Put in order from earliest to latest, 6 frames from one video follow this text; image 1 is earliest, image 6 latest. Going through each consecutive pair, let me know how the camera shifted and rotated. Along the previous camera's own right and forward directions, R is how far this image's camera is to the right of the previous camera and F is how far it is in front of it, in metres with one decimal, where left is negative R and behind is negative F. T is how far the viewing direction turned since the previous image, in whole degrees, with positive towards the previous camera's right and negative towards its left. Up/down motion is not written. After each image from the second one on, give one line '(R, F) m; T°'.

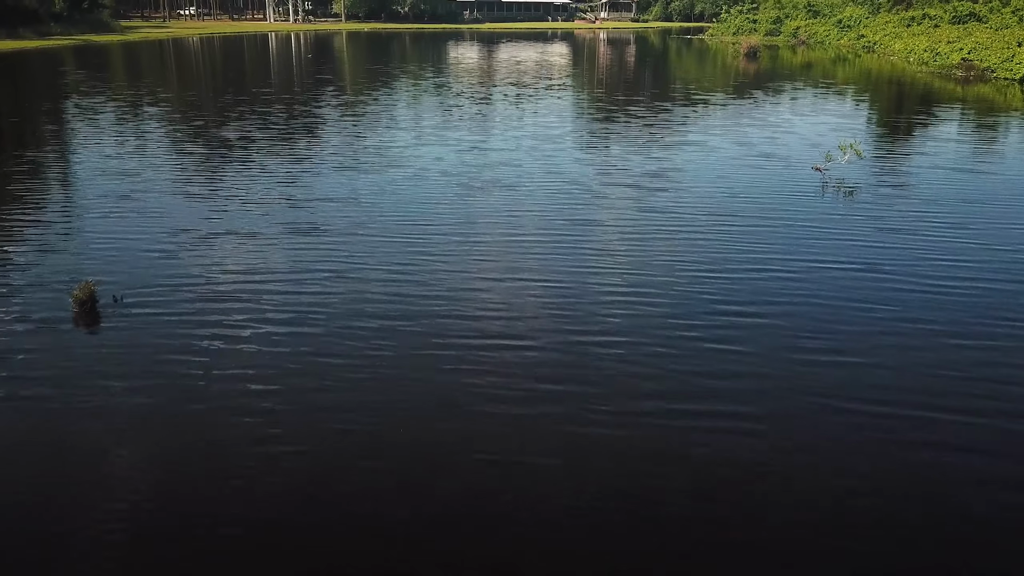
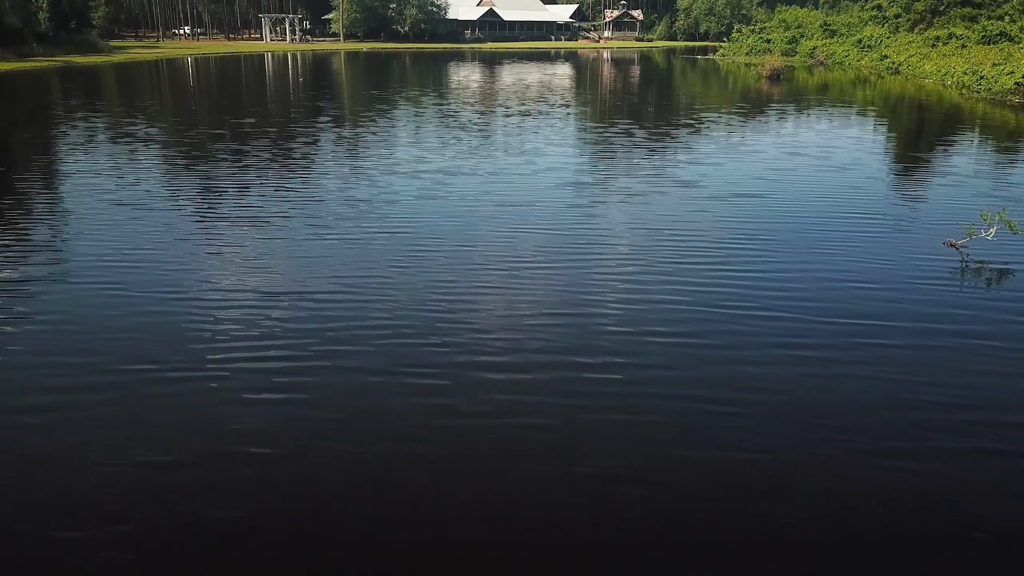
(-0.2, +1.4) m; 0°
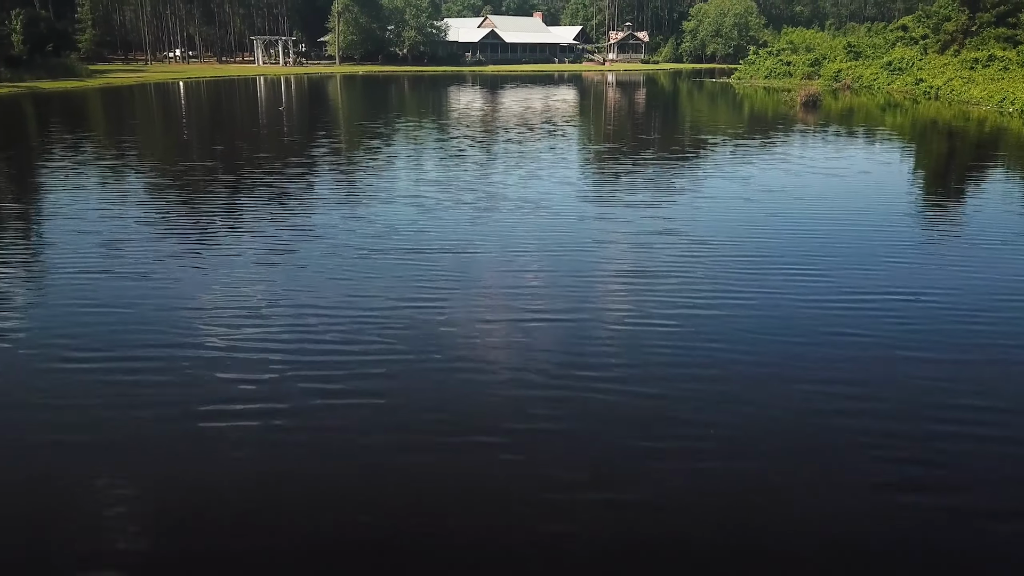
(-0.2, +2.0) m; 0°
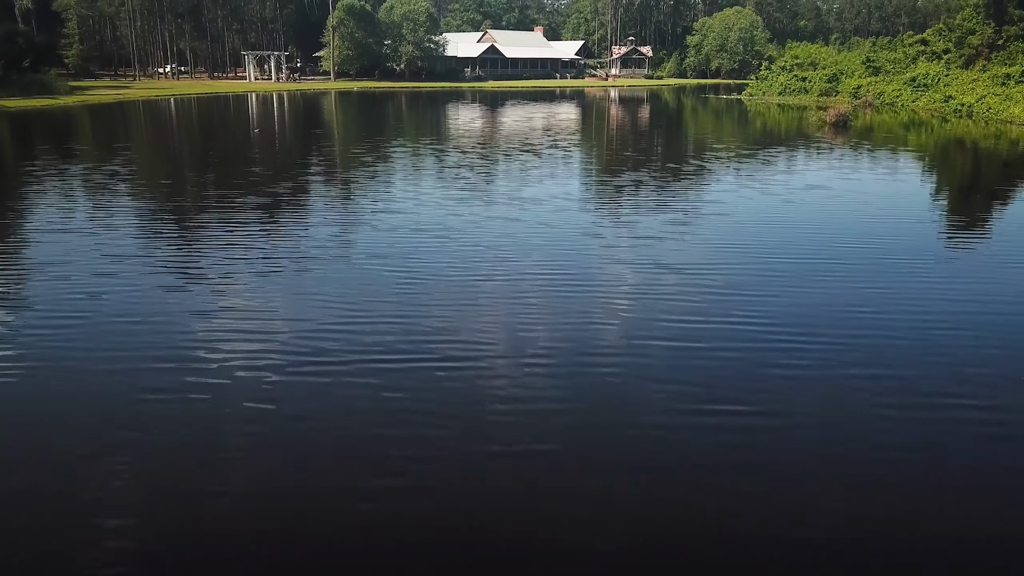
(-0.1, +1.5) m; 0°
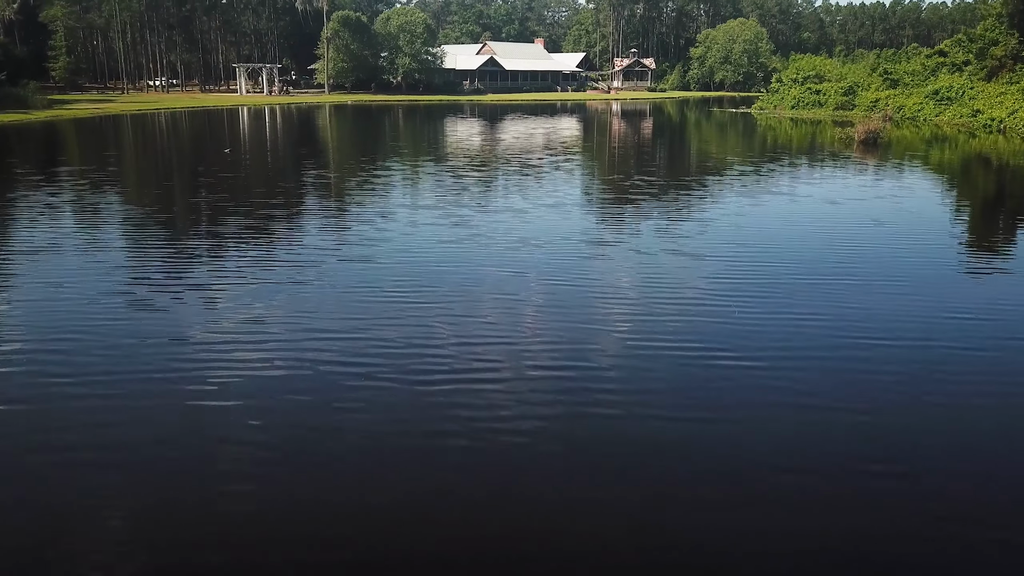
(0.0, +1.4) m; 0°
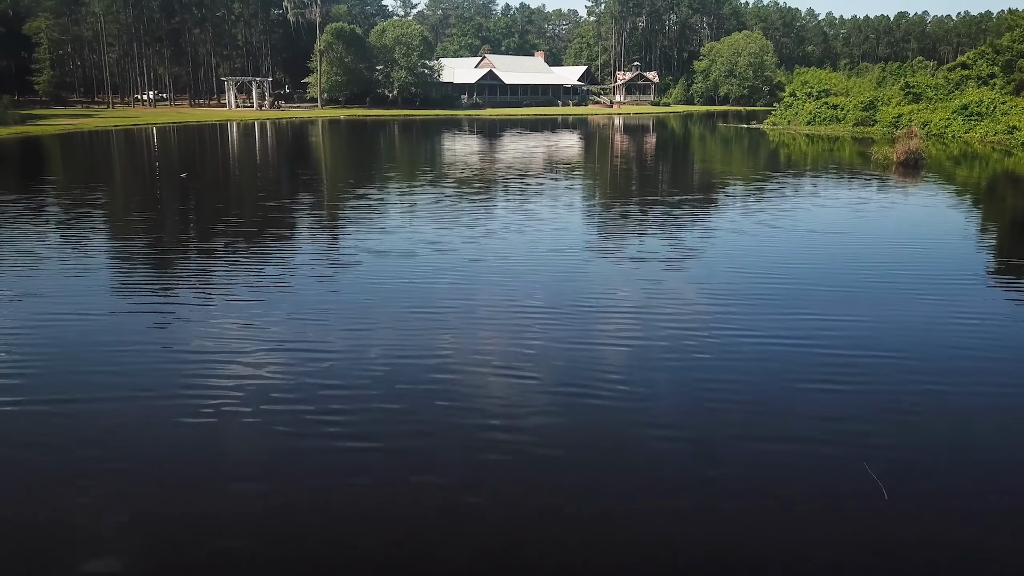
(0.0, +1.5) m; 0°
